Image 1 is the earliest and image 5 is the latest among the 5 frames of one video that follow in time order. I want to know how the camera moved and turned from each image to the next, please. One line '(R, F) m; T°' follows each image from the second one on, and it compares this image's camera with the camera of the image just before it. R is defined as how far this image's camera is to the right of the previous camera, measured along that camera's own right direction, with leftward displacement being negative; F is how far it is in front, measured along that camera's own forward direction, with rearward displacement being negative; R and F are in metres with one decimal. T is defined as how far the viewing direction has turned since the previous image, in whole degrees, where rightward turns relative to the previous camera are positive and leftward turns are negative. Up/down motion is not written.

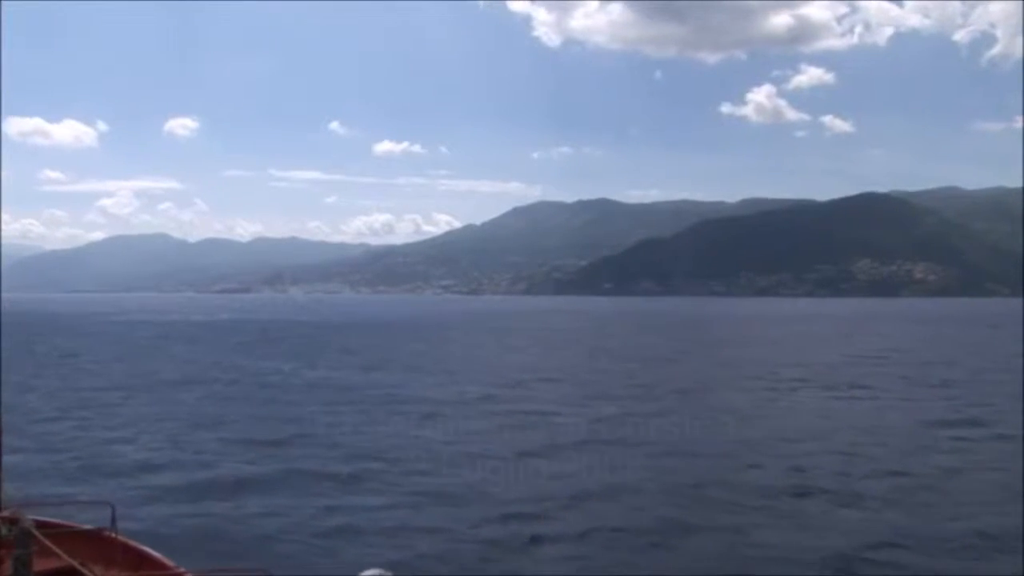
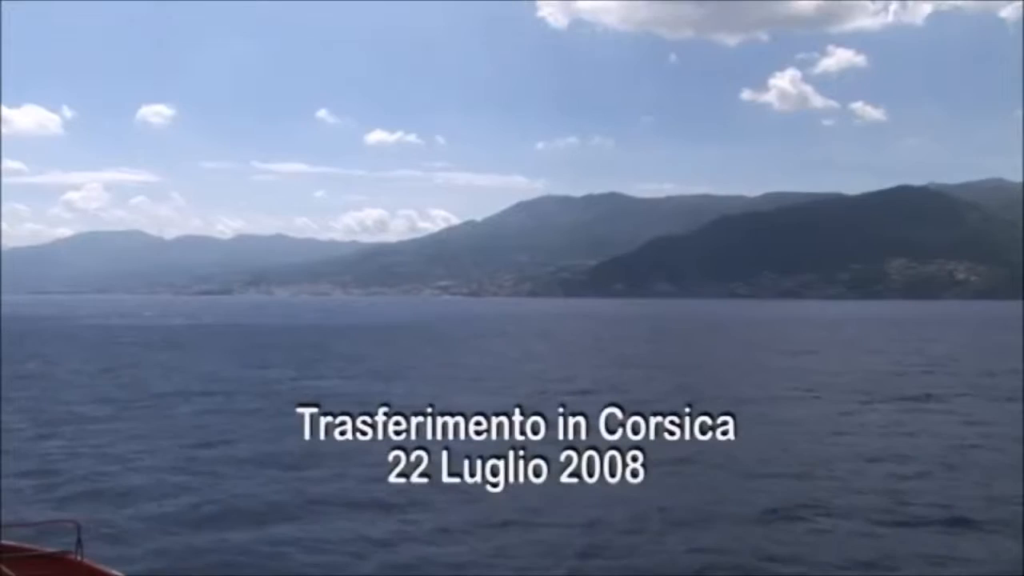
(-0.1, +2.9) m; 0°
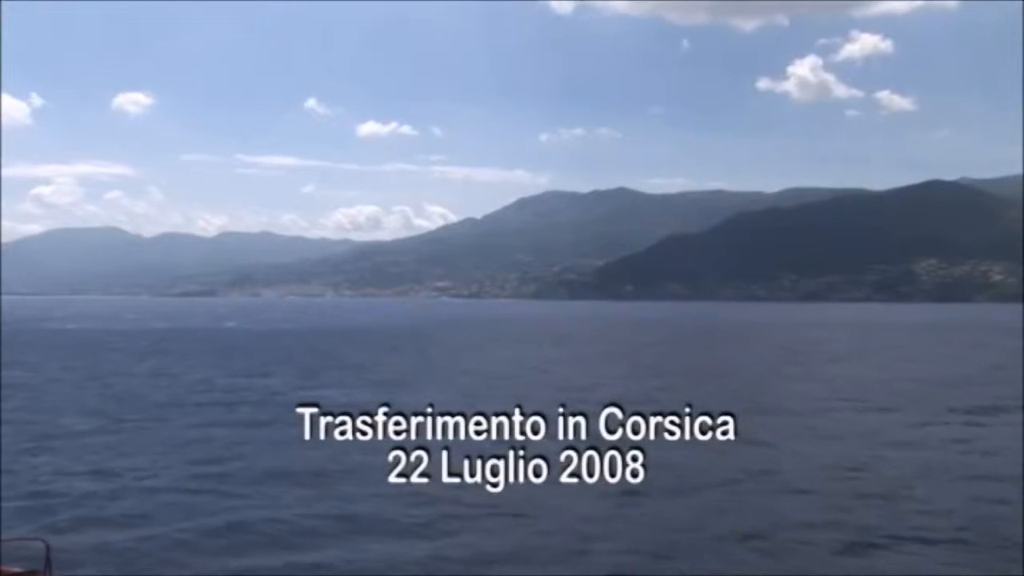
(0.0, +2.2) m; 0°
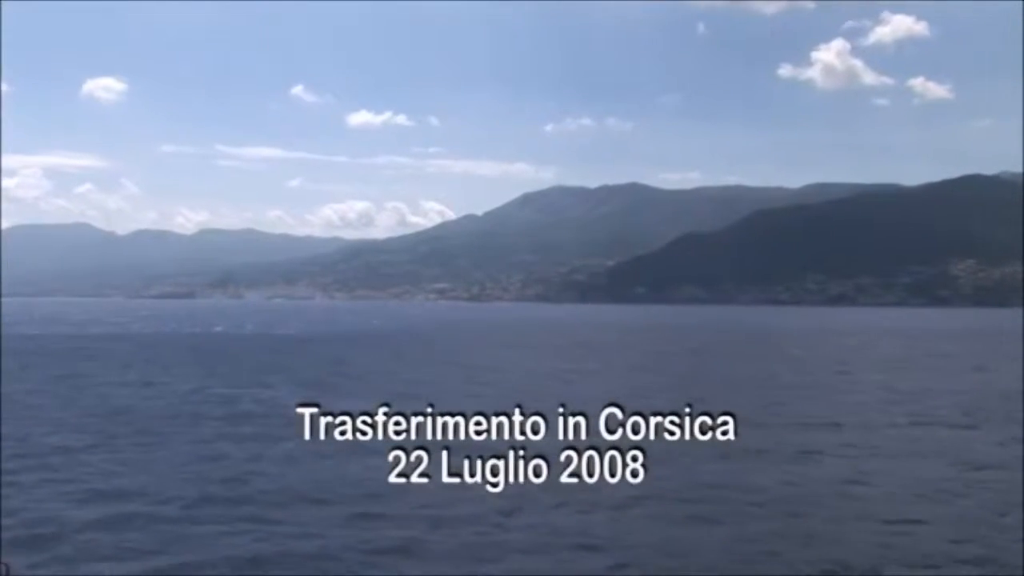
(0.0, +2.4) m; 0°
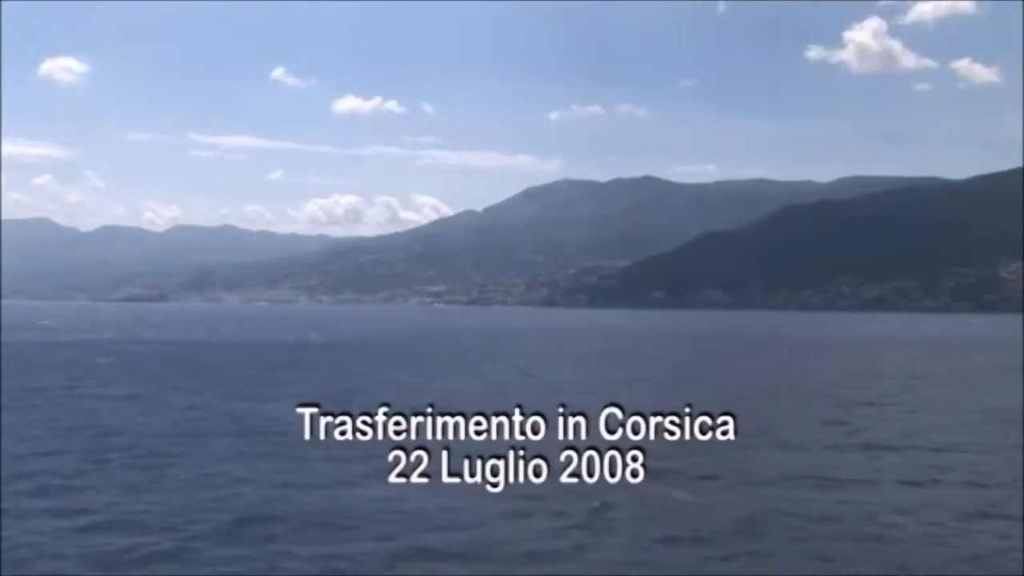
(0.0, +2.7) m; 0°
